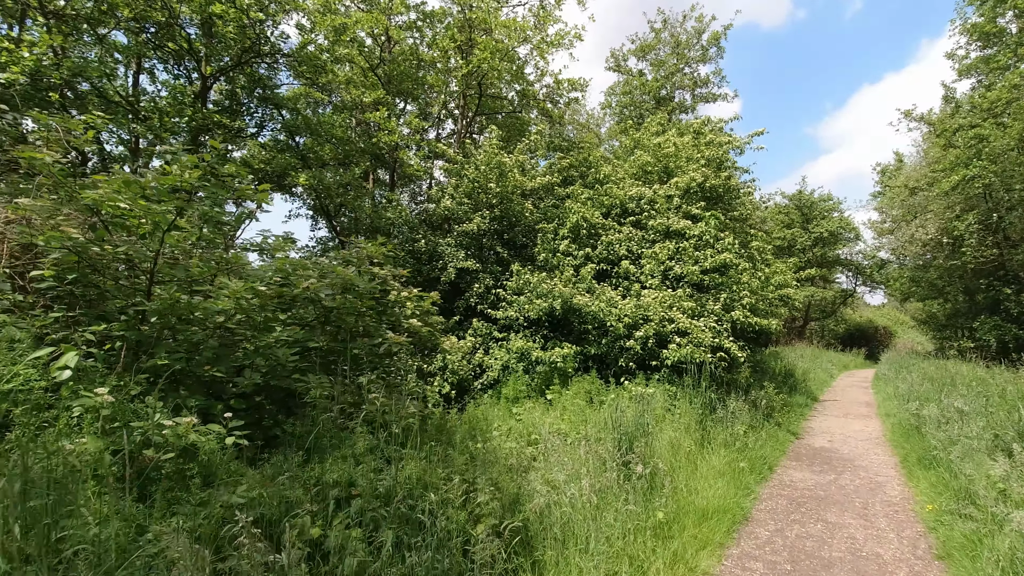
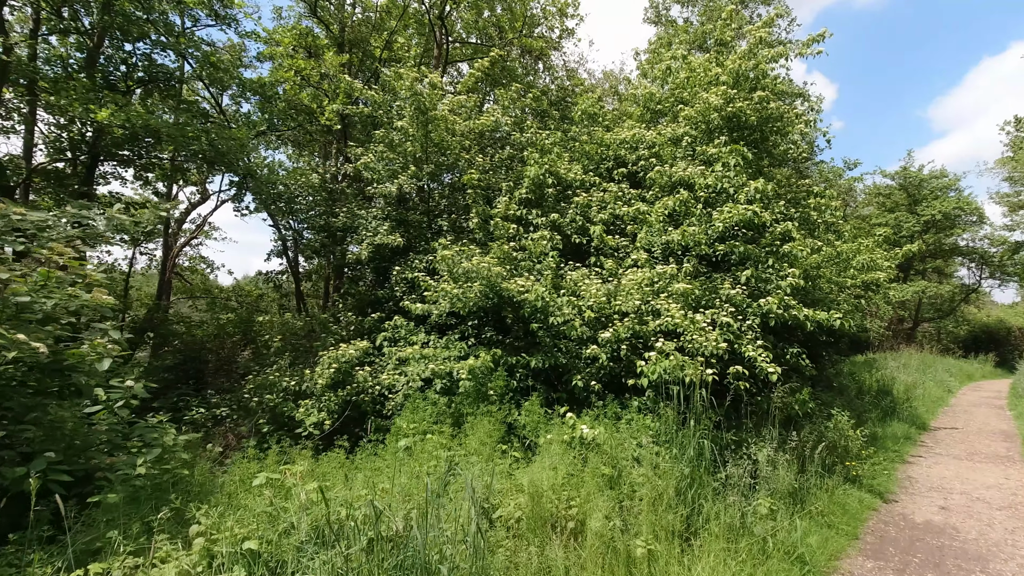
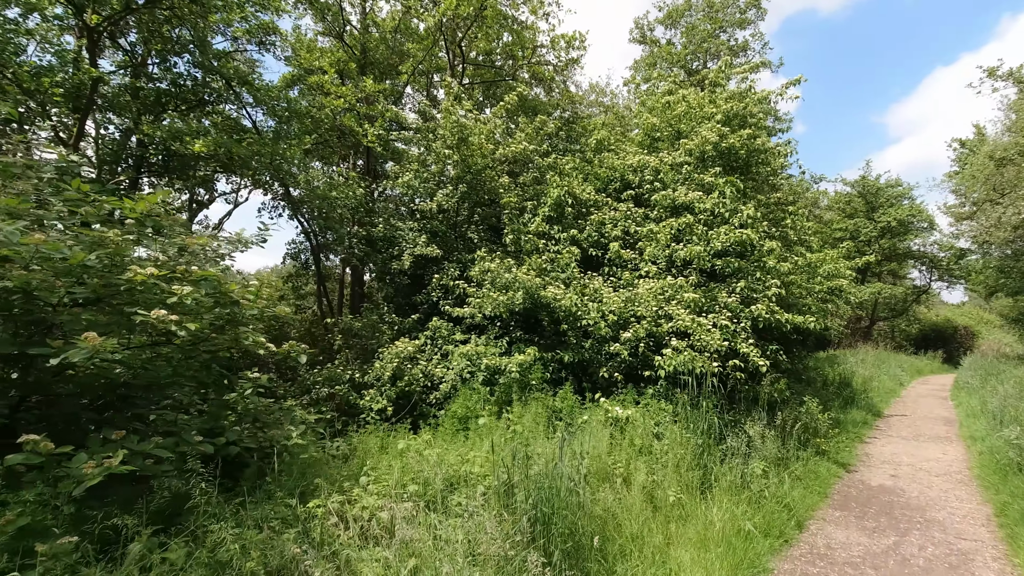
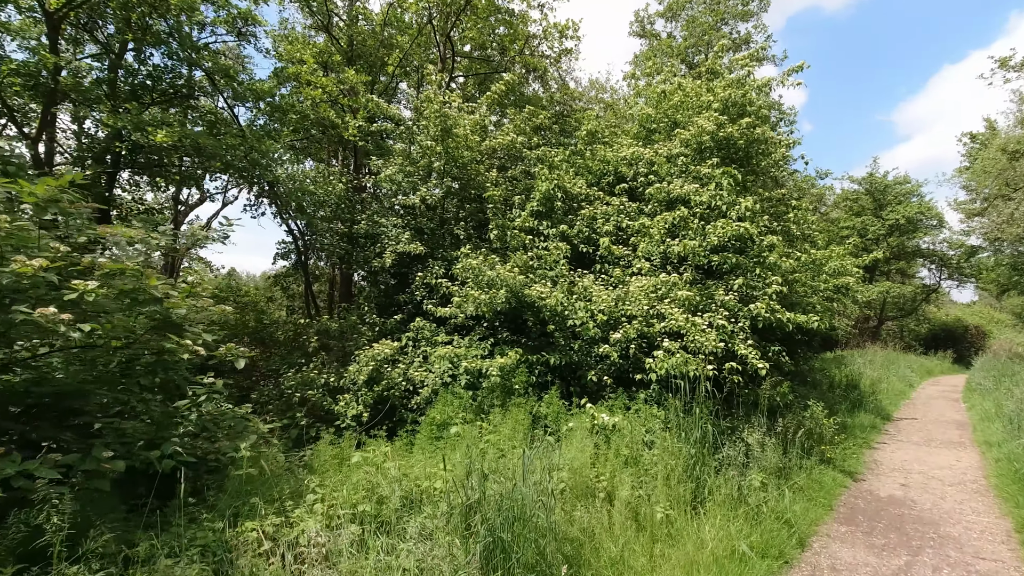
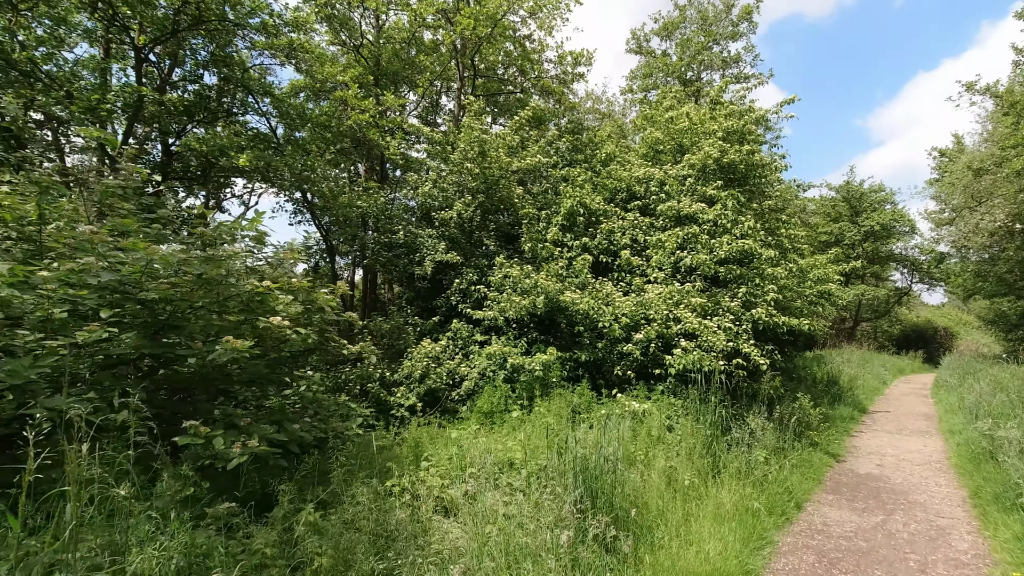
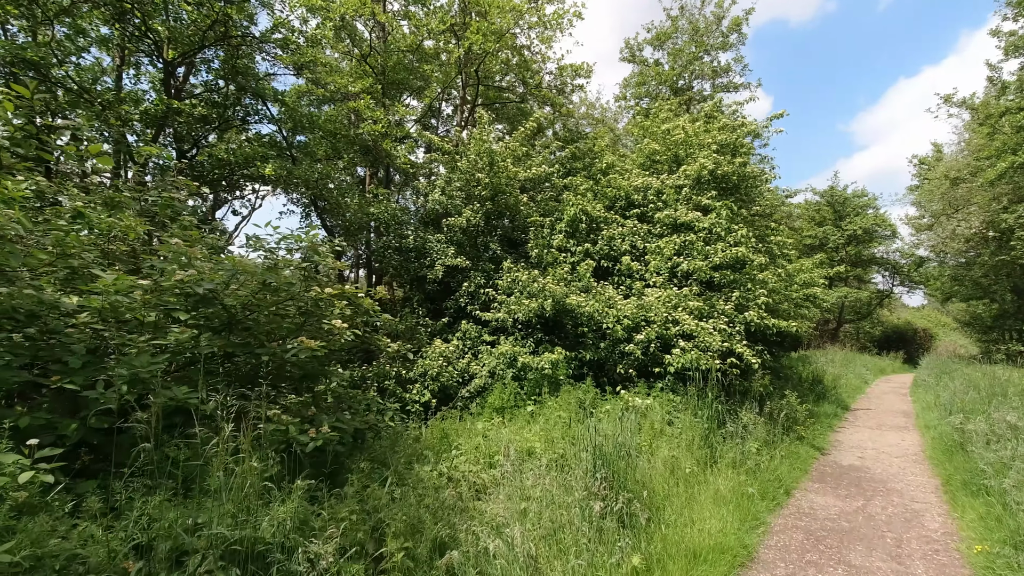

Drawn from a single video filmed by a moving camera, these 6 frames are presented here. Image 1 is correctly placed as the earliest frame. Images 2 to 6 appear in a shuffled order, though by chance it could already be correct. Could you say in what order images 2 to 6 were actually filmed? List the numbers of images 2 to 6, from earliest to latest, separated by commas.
6, 5, 3, 4, 2
